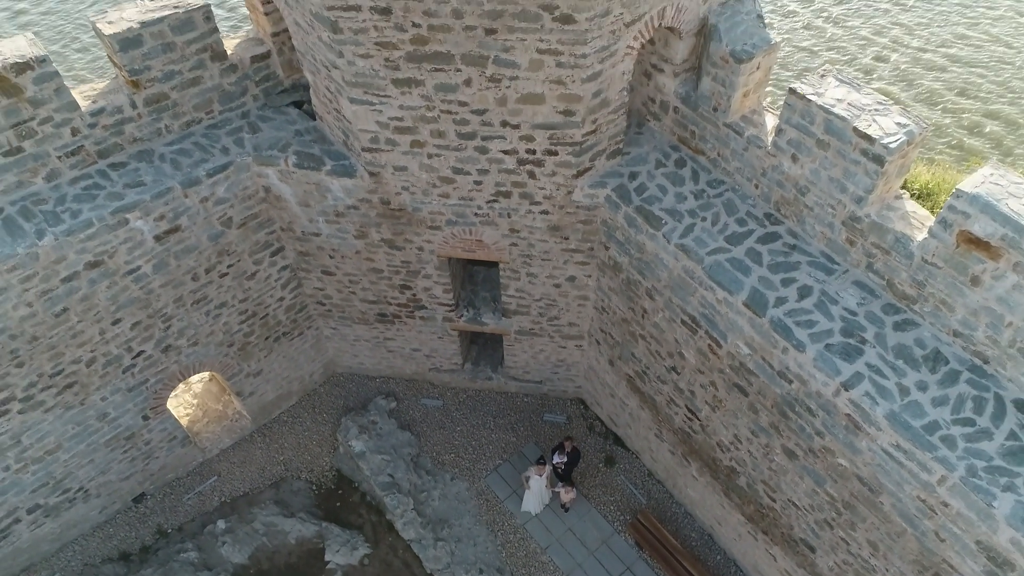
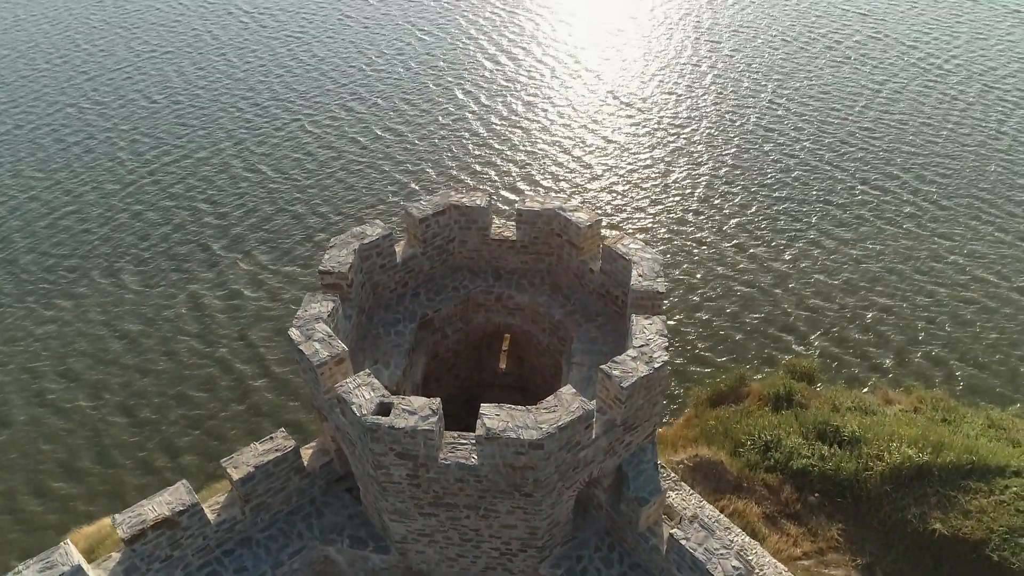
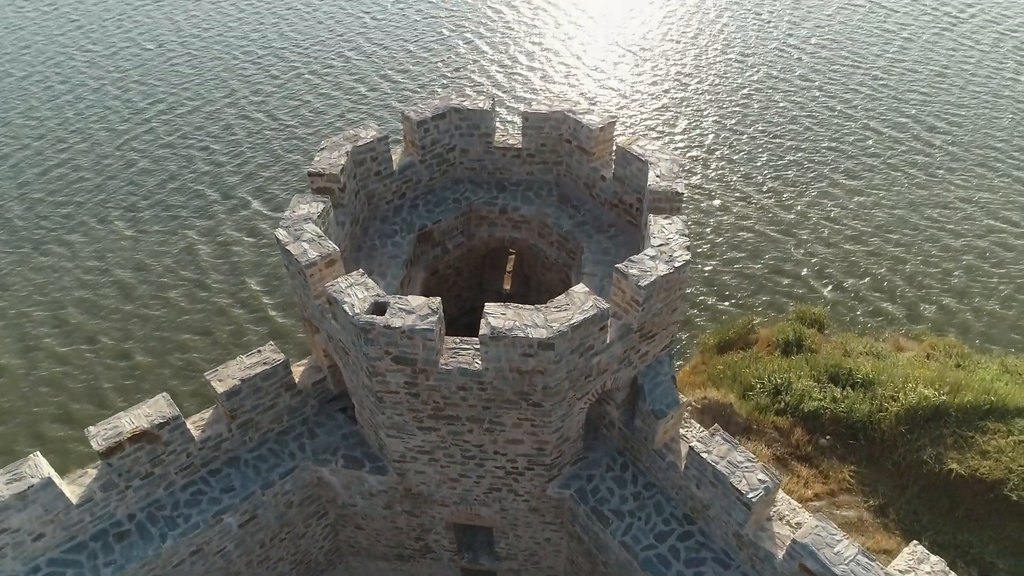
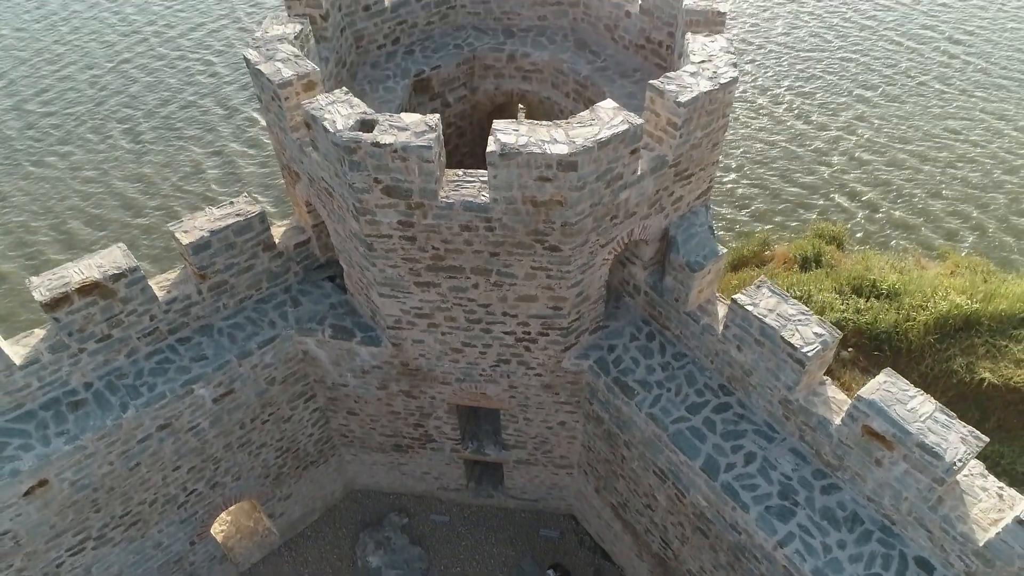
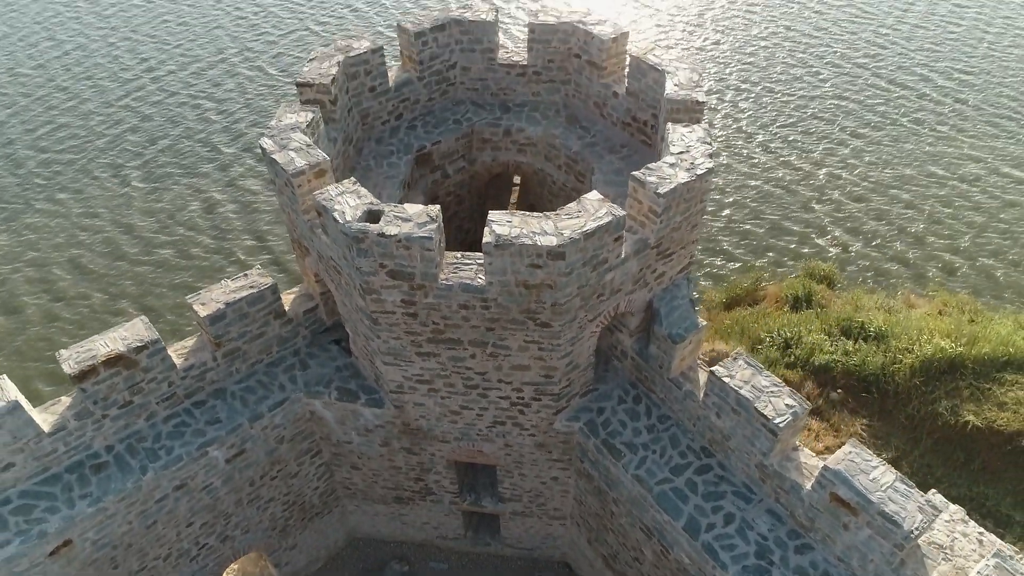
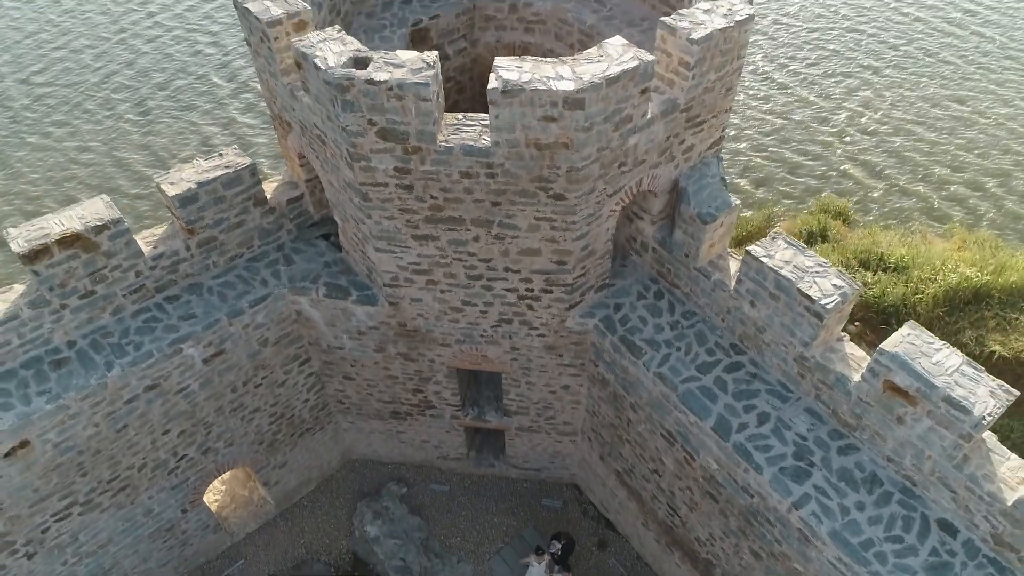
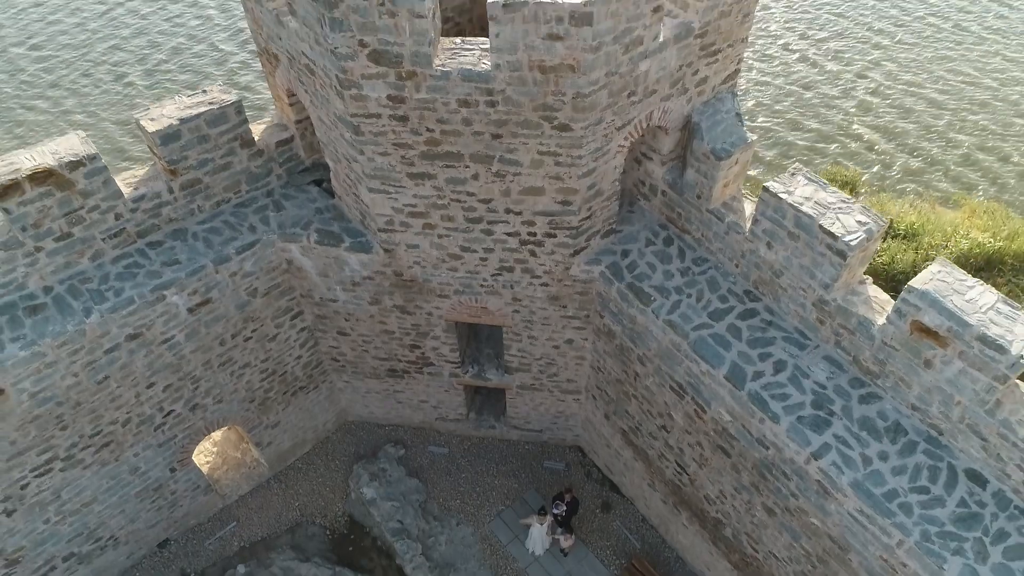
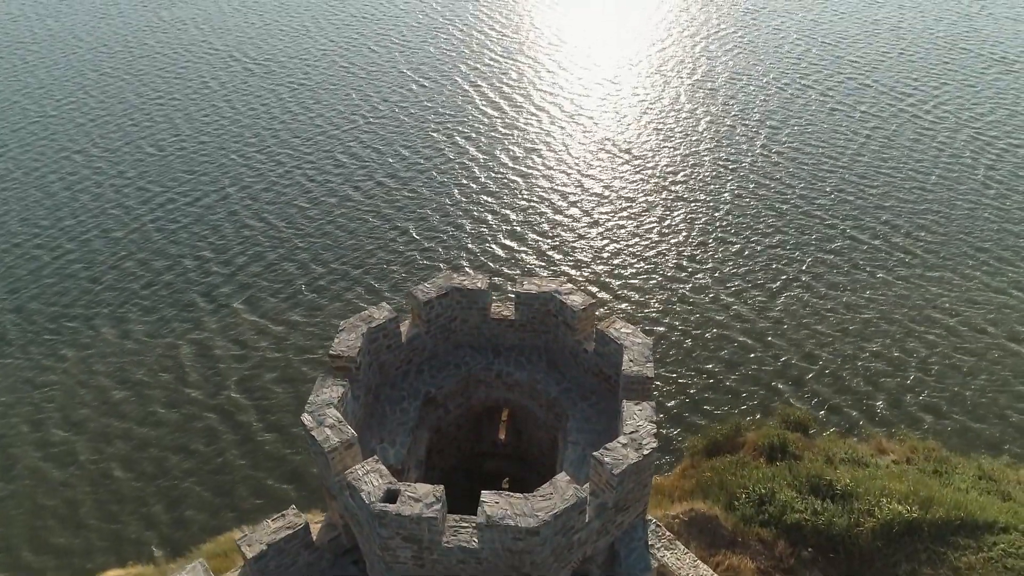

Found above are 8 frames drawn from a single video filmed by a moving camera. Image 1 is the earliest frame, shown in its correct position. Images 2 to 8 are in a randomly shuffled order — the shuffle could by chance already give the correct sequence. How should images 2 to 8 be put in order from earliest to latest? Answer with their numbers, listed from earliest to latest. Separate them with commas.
7, 6, 4, 5, 3, 2, 8
